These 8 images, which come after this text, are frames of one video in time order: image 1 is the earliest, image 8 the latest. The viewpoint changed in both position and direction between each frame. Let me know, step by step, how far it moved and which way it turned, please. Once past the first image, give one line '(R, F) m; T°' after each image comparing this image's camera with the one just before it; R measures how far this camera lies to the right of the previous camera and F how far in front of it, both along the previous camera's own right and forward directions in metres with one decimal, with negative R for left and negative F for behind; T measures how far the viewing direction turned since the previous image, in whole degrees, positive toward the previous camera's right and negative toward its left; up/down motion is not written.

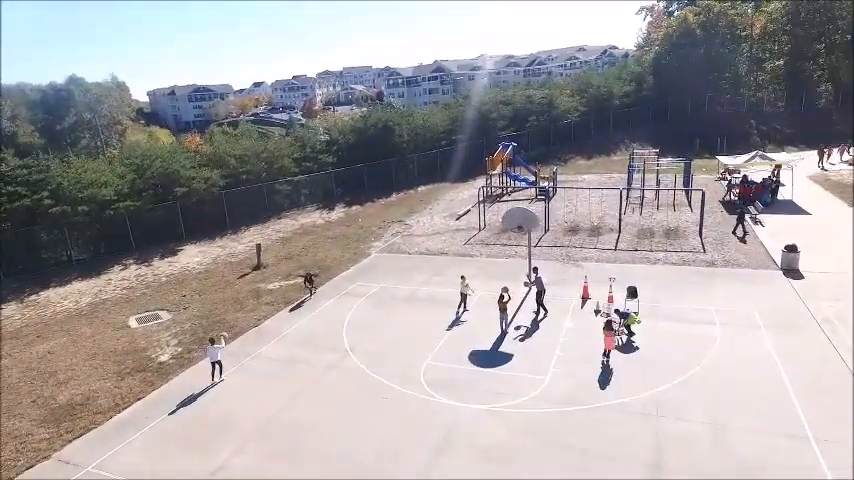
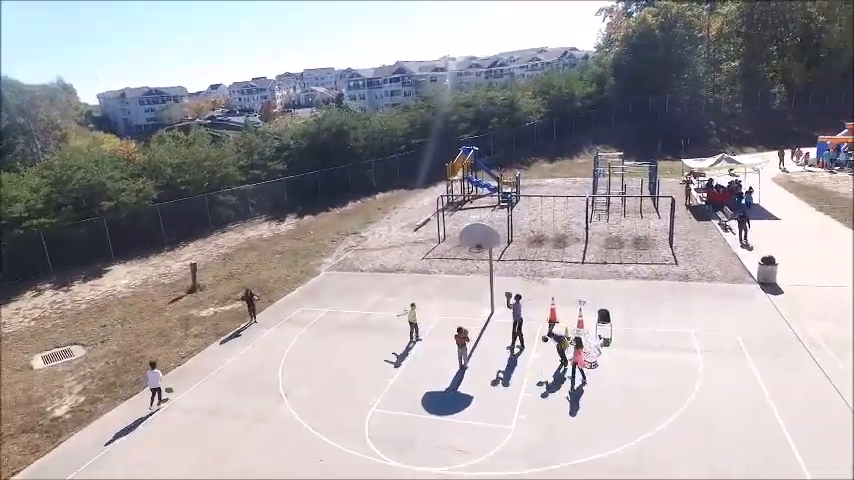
(+0.5, +1.8) m; +4°
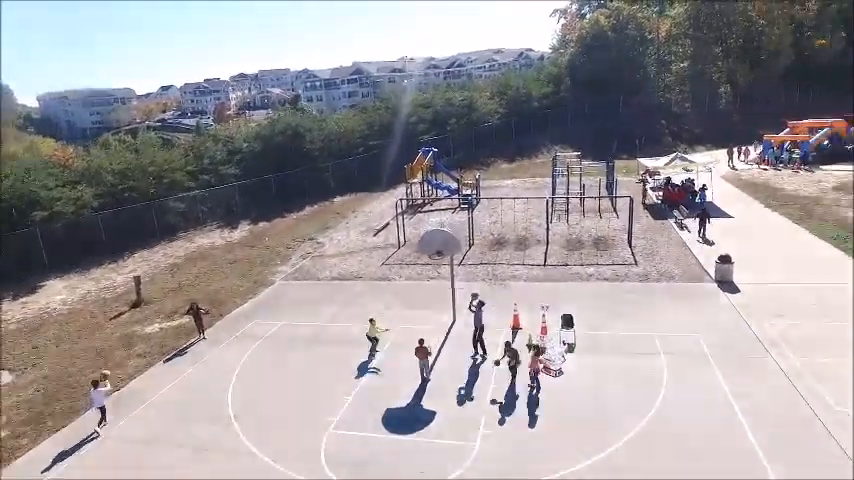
(+0.1, +0.6) m; +4°
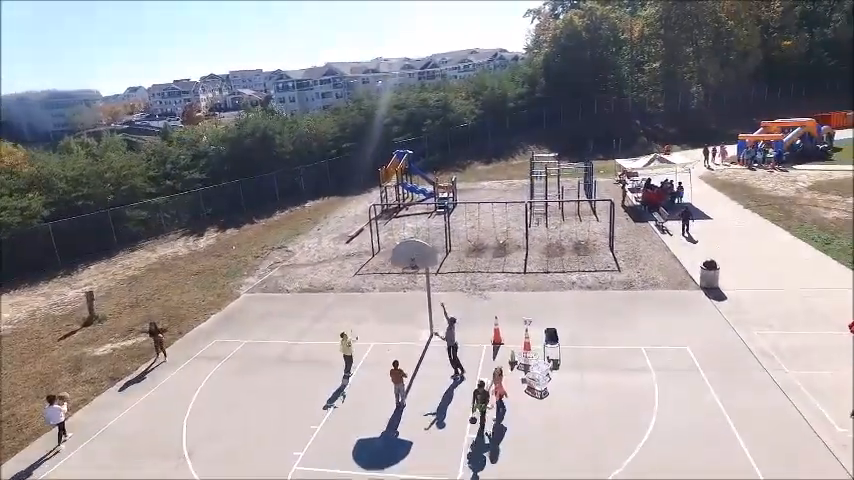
(+0.1, +0.9) m; +3°
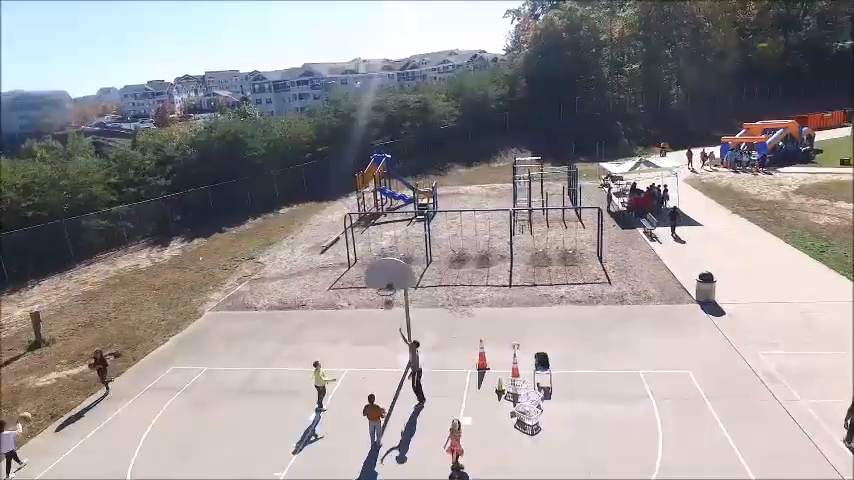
(+0.1, +1.2) m; +2°
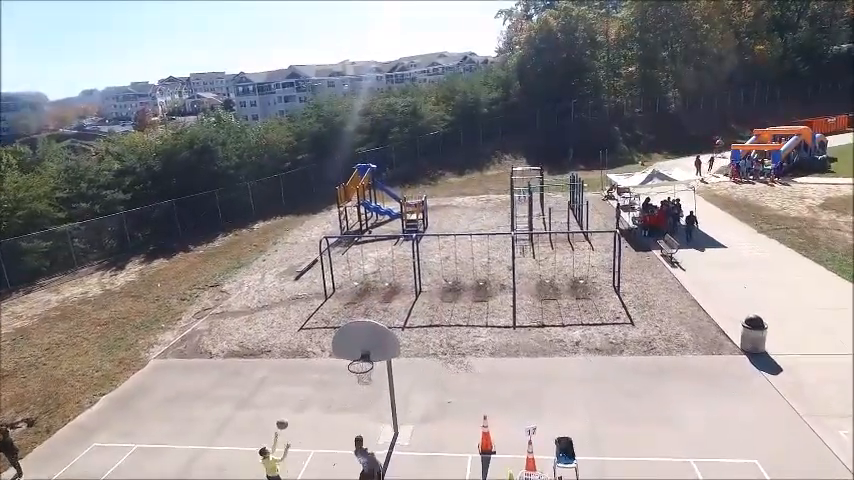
(0.0, +2.7) m; +1°
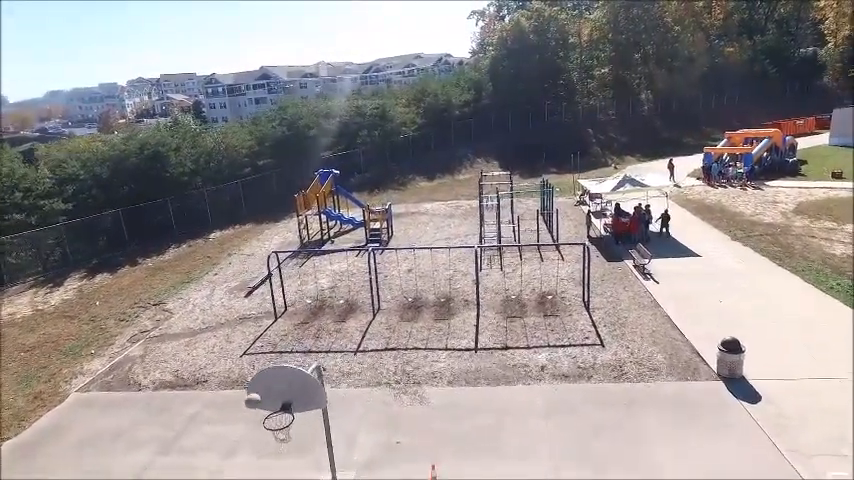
(+0.7, +1.2) m; +2°
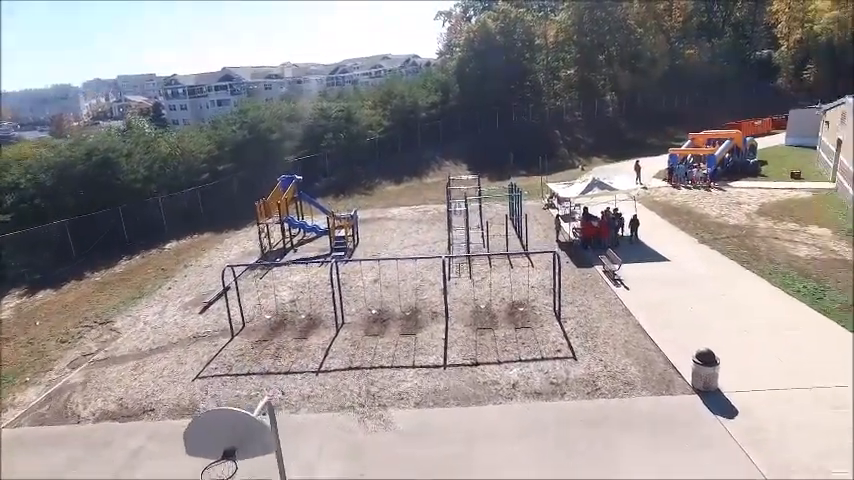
(+0.2, +0.7) m; +3°
